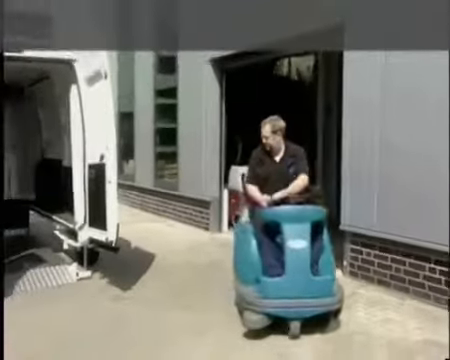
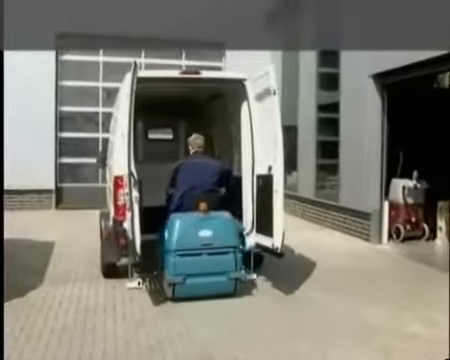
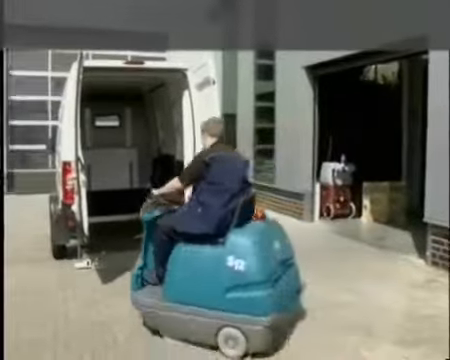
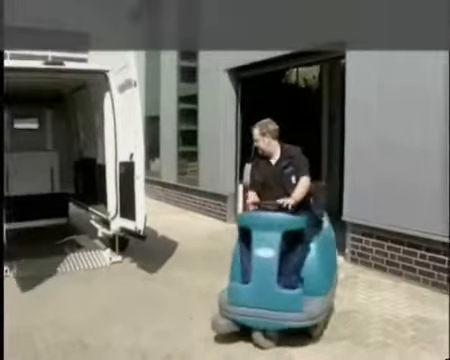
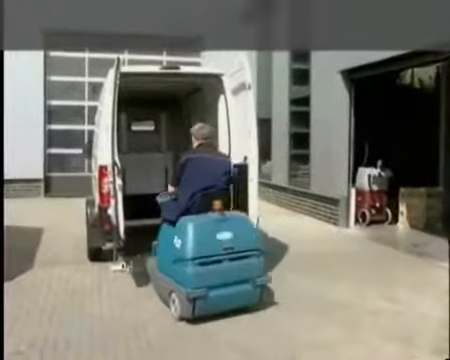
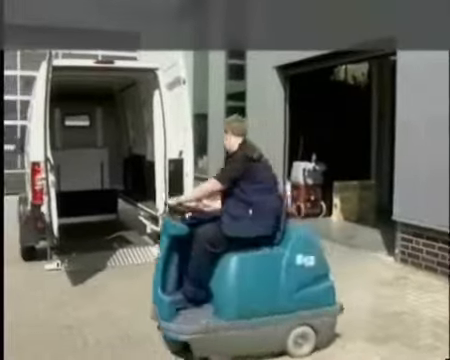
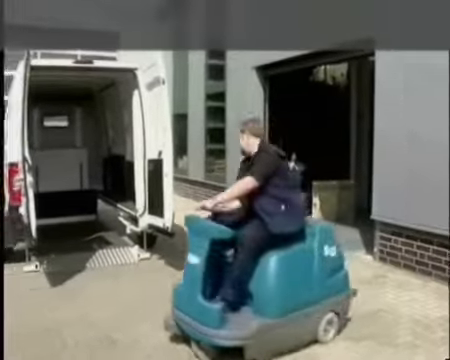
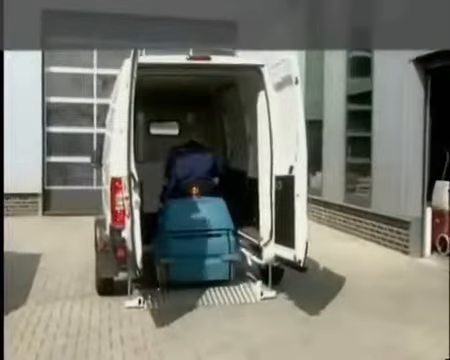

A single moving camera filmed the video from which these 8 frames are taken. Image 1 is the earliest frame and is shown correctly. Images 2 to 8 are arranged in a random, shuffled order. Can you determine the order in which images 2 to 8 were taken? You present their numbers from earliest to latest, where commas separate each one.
4, 7, 6, 3, 5, 2, 8
